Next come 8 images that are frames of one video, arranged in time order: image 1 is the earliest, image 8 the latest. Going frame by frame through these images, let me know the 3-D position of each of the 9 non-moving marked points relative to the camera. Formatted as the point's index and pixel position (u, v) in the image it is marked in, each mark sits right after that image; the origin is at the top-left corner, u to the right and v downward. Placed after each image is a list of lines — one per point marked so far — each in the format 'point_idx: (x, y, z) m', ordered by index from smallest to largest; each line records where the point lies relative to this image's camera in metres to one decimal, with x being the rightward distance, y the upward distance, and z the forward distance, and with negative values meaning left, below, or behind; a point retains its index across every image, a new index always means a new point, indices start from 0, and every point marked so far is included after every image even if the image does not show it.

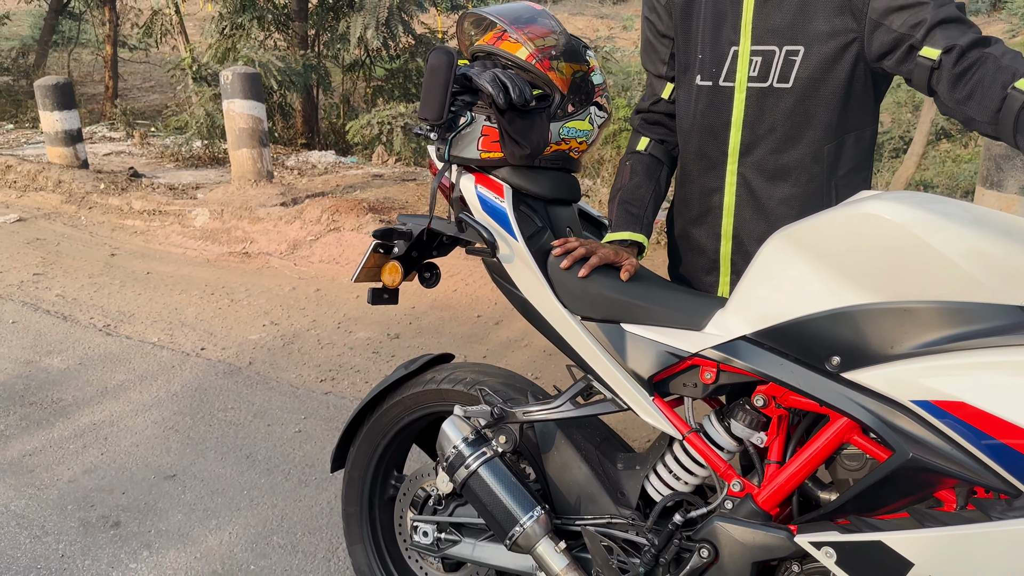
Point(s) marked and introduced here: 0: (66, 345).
0: (-1.9, -0.3, +3.9) m
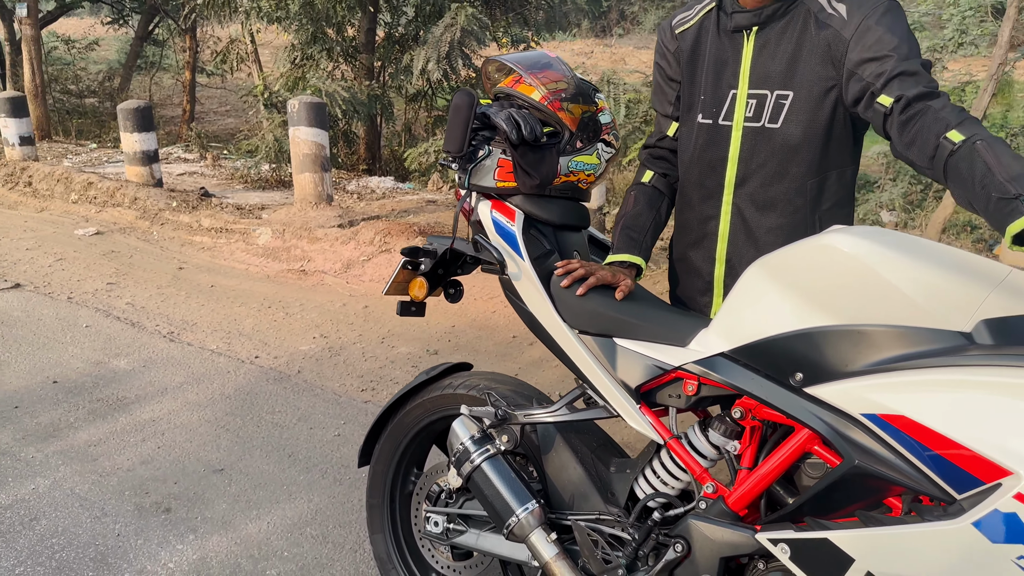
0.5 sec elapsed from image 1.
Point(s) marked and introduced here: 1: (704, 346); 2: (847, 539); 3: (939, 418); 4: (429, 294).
0: (-1.8, -0.3, +4.2) m
1: (+0.4, -0.1, +1.7) m
2: (+0.5, -0.4, +1.4) m
3: (+0.7, -0.2, +1.4) m
4: (-0.2, 0.0, +2.2) m
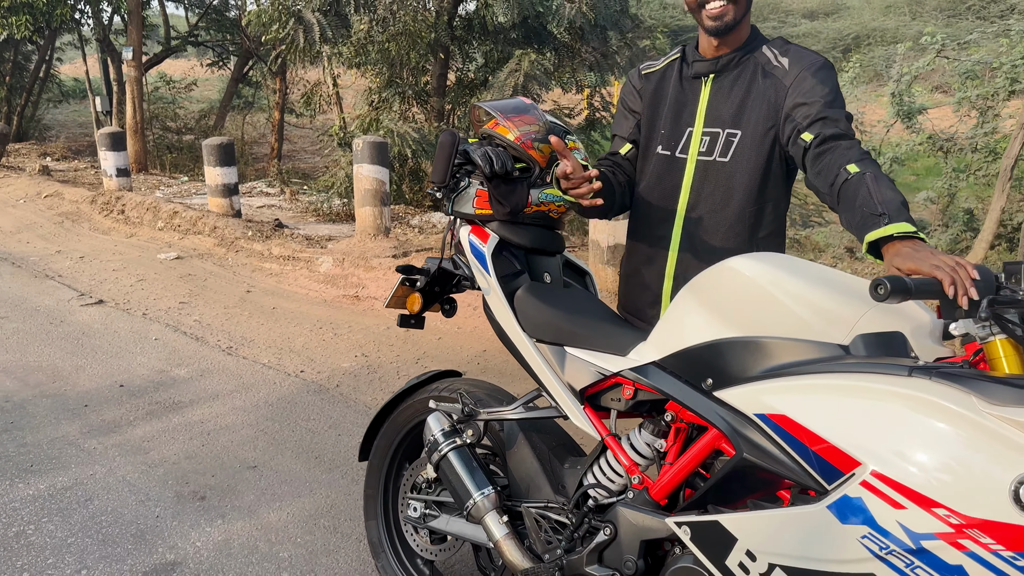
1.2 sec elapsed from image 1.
0: (-1.7, -0.4, +4.6) m
1: (+0.3, -0.1, +1.9) m
2: (+0.4, -0.4, +1.6) m
3: (+0.5, -0.2, +1.6) m
4: (-0.3, -0.1, +2.5) m
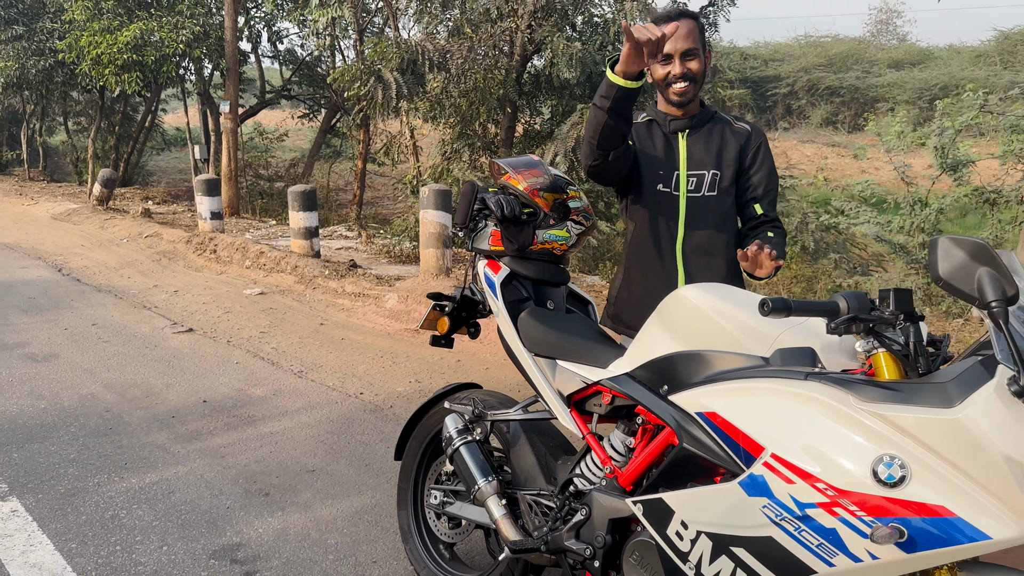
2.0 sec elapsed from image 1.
0: (-1.4, -0.6, +5.1) m
1: (+0.3, -0.2, +2.3) m
2: (+0.4, -0.5, +2.0) m
3: (+0.5, -0.3, +2.0) m
4: (-0.2, -0.1, +2.9) m
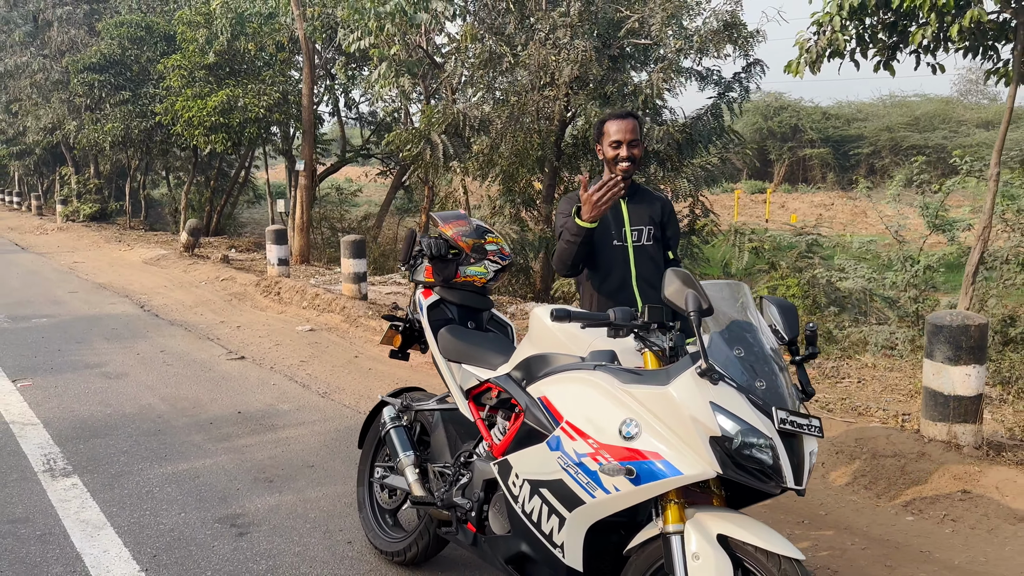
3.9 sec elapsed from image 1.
0: (-1.5, -0.8, +6.0) m
1: (-0.1, -0.3, +3.1) m
2: (0.0, -0.5, +2.8) m
3: (+0.1, -0.3, +2.7) m
4: (-0.5, -0.2, +3.7) m
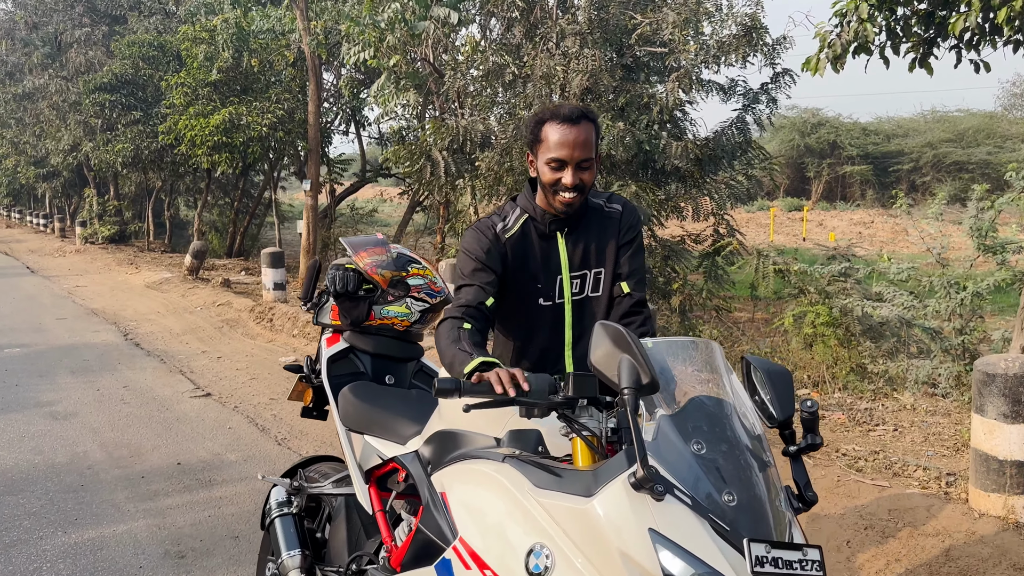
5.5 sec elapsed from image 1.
0: (-1.6, -1.0, +5.3) m
1: (-0.3, -0.4, +2.4) m
2: (-0.2, -0.7, +2.0) m
3: (-0.1, -0.5, +1.9) m
4: (-0.7, -0.4, +3.0) m
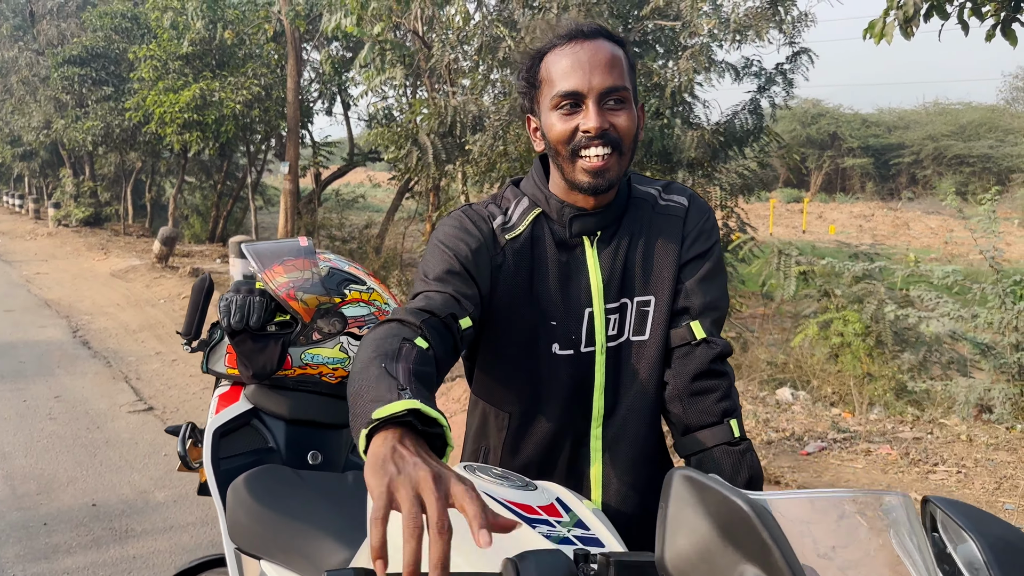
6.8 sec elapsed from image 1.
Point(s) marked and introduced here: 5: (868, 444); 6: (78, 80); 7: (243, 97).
0: (-1.7, -1.0, +4.4) m
1: (-0.3, -0.5, +1.5) m
2: (-0.3, -0.7, +1.1) m
3: (-0.2, -0.5, +1.0) m
4: (-0.7, -0.4, +2.1) m
5: (+2.1, -0.9, +5.1) m
6: (-8.1, +3.9, +16.5) m
7: (-3.8, +2.7, +12.5) m
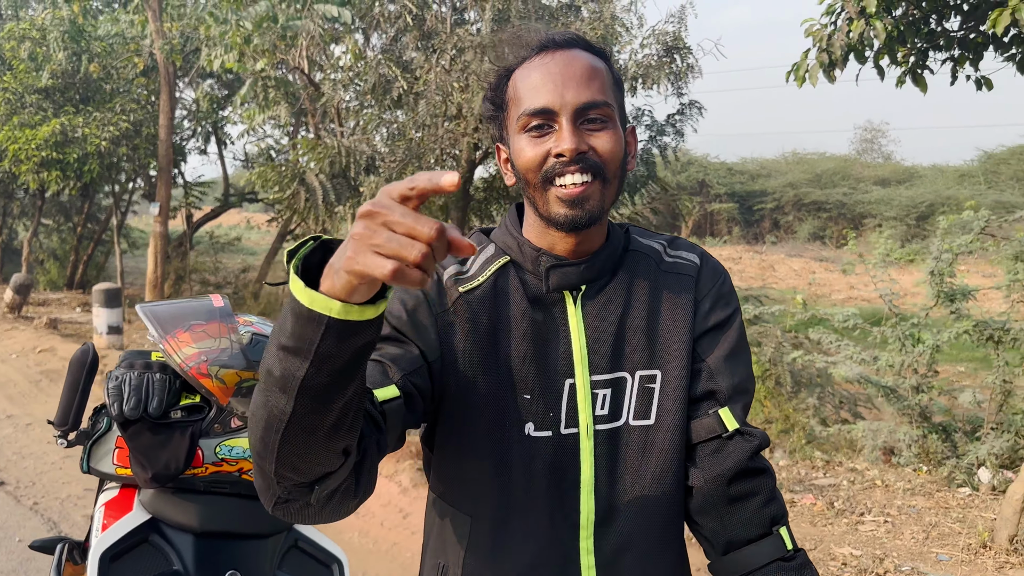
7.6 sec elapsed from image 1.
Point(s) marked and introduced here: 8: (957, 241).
0: (-2.0, -1.2, +3.8) m
1: (-0.3, -0.6, +1.1) m
2: (-0.2, -0.8, +0.7) m
3: (-0.1, -0.6, +0.7) m
4: (-0.8, -0.6, +1.6) m
5: (+1.6, -1.2, +4.9) m
6: (-10.1, +3.0, +15.1) m
7: (-5.3, +2.0, +11.7) m
8: (+2.9, +0.3, +5.8) m
